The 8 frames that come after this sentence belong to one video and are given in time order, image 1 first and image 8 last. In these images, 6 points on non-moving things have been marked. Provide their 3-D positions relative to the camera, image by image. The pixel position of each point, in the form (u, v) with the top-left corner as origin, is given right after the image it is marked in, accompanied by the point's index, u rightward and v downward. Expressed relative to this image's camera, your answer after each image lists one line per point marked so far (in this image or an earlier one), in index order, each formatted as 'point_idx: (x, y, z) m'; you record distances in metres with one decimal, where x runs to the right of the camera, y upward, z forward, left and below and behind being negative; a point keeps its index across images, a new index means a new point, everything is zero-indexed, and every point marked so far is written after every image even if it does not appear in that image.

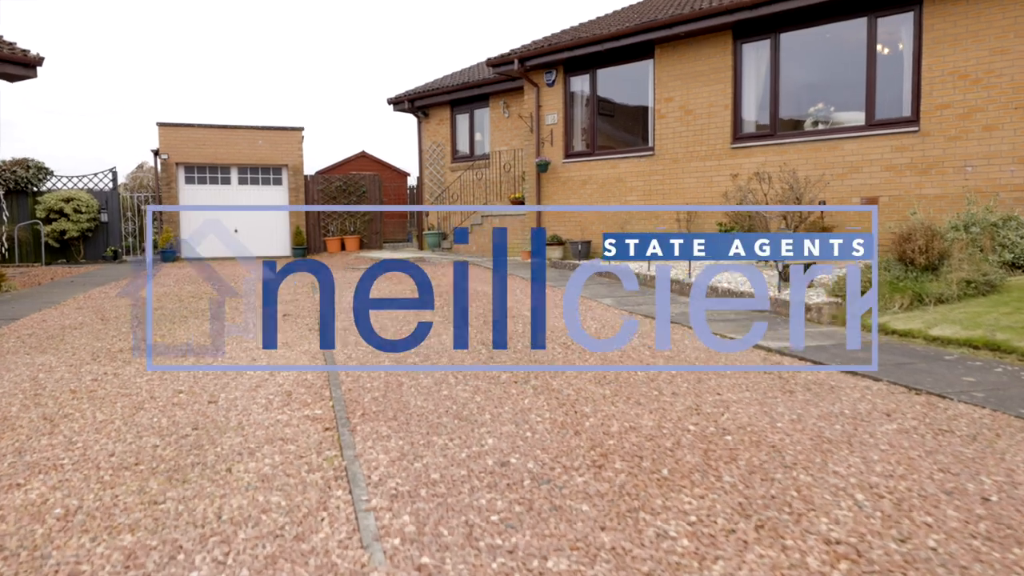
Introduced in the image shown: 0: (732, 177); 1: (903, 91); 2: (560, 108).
0: (+3.0, +1.5, +10.2) m
1: (+4.7, +2.4, +8.9) m
2: (+0.8, +3.0, +12.2) m
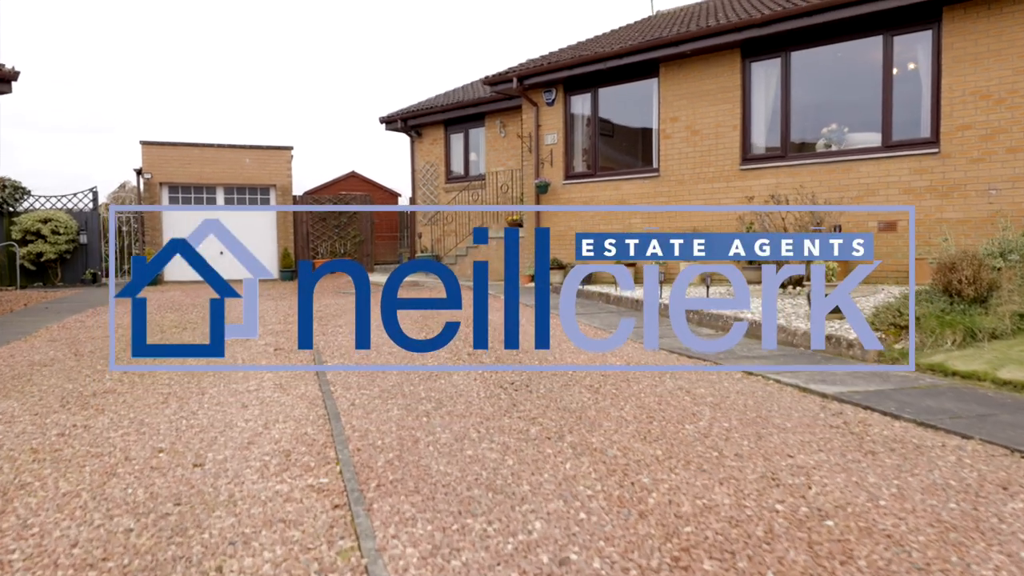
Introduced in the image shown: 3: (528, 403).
0: (+3.1, +1.1, +9.8) m
1: (+4.7, +2.0, +8.6) m
2: (+0.8, +2.6, +11.8) m
3: (+0.1, -0.6, +3.9) m
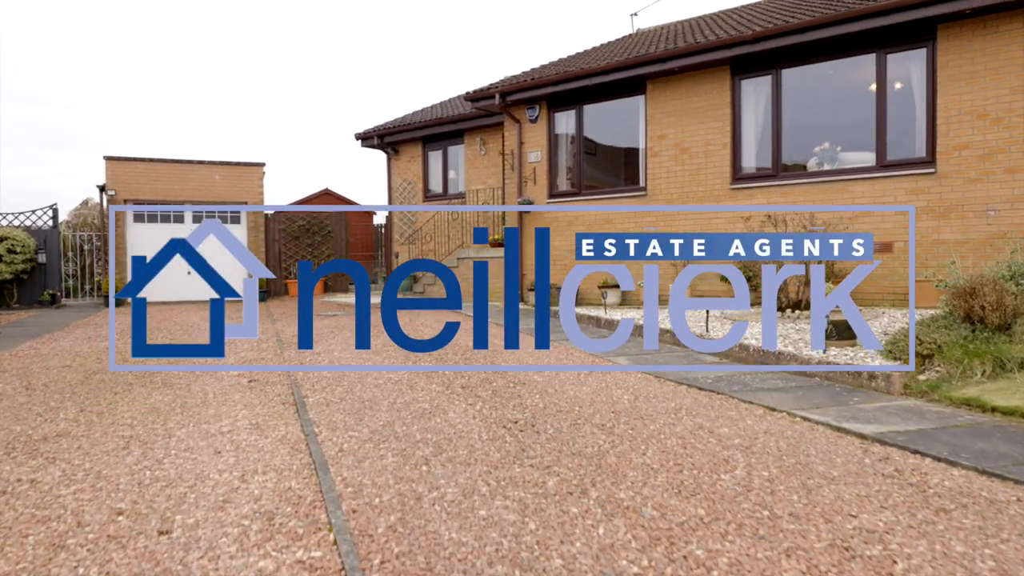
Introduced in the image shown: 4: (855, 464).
0: (+2.9, +0.9, +9.6) m
1: (+4.6, +1.8, +8.4) m
2: (+0.5, +2.2, +11.5) m
3: (+0.1, -0.8, +3.5) m
4: (+1.4, -0.7, +3.1) m
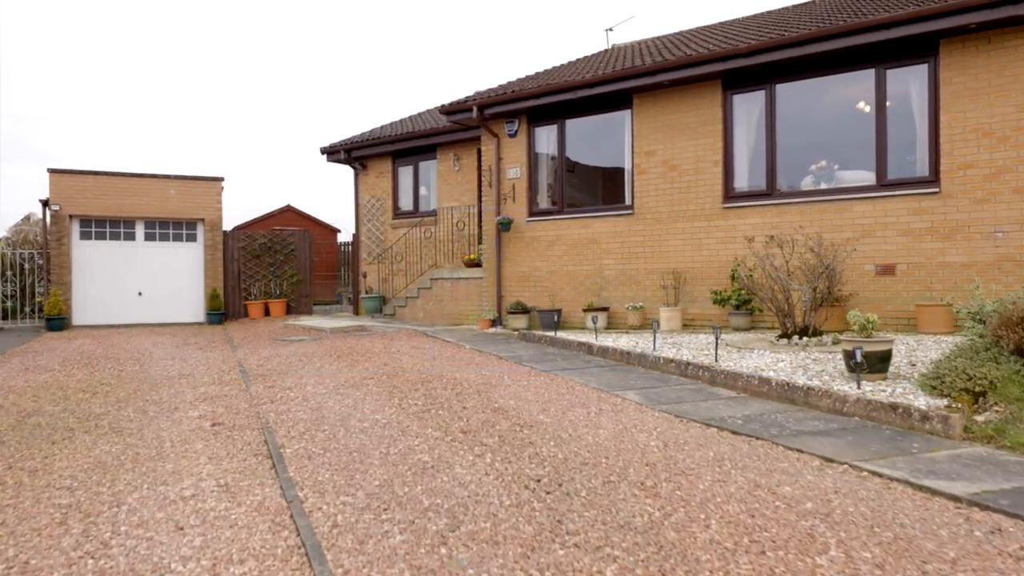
0: (+2.6, +0.6, +9.2) m
1: (+4.4, +1.5, +8.1) m
2: (+0.2, +1.9, +11.0) m
3: (+0.2, -0.9, +2.9) m
4: (+1.6, -0.9, +2.6) m
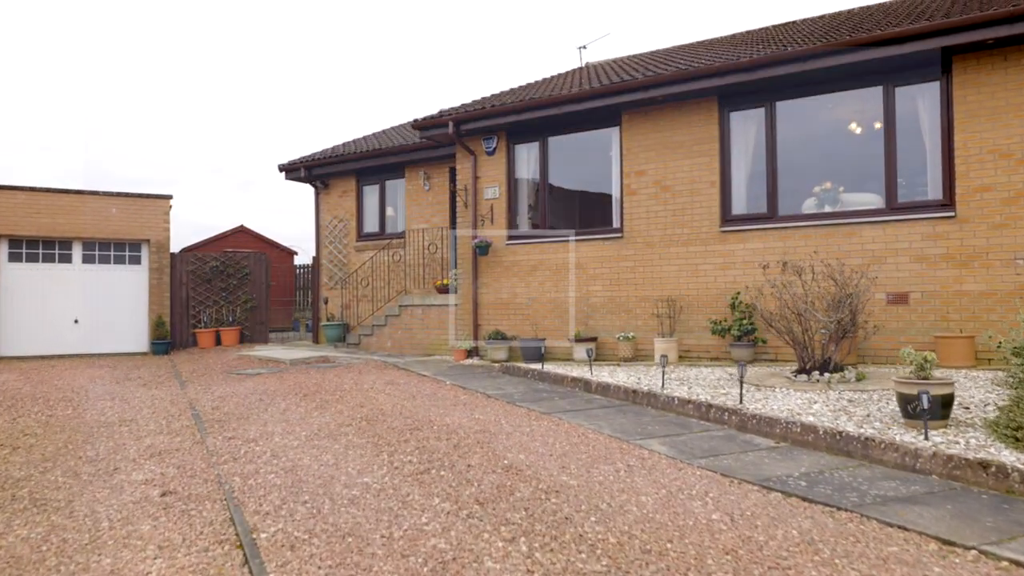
0: (+2.4, +0.2, +8.6) m
1: (+4.3, +1.2, +7.6) m
2: (-0.1, +1.5, +10.3) m
3: (+0.5, -1.0, +2.2) m
4: (+1.8, -1.0, +1.9) m
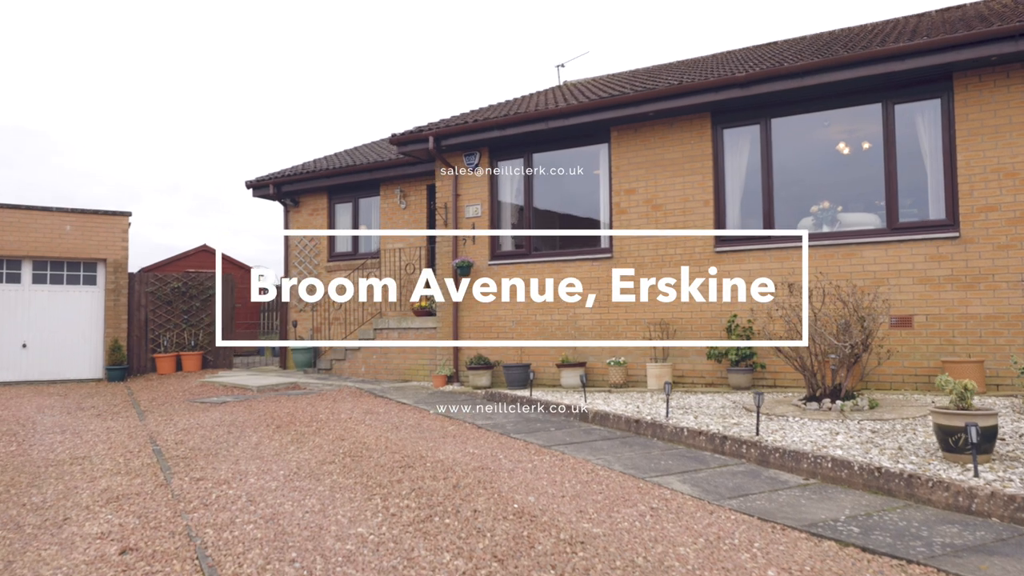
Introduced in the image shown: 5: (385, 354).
0: (+2.3, 0.0, +8.3) m
1: (+4.2, +1.0, +7.4) m
2: (-0.4, +1.2, +9.9) m
3: (+0.6, -1.1, +1.7) m
4: (+2.0, -1.1, +1.5) m
5: (-1.8, -0.9, +10.6) m
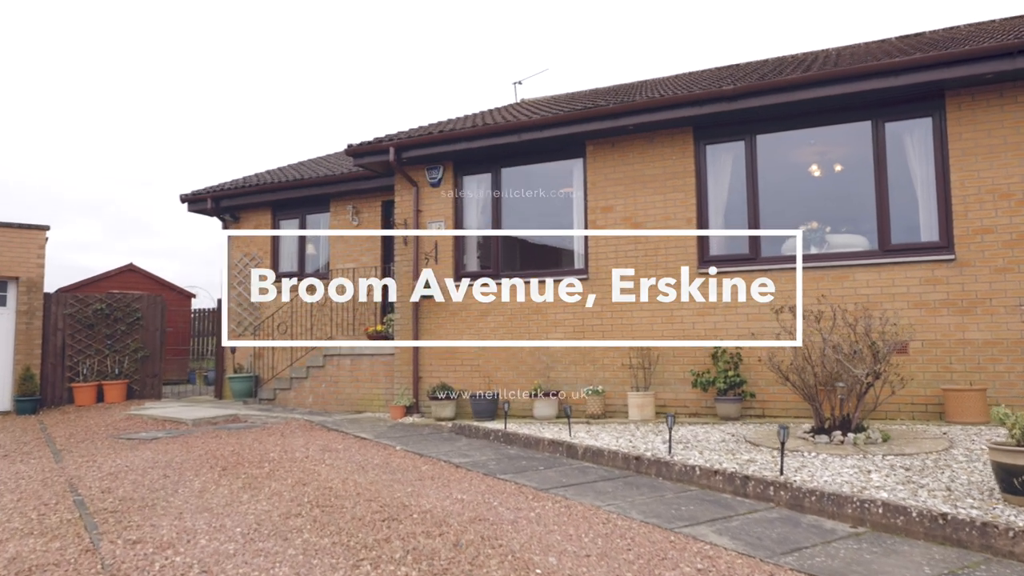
0: (+2.0, -0.3, +7.8) m
1: (+4.0, +0.7, +7.2) m
2: (-0.8, +0.9, +9.2) m
3: (+0.9, -1.1, +1.1) m
4: (+2.3, -1.1, +1.0) m
5: (-2.3, -1.2, +9.7) m
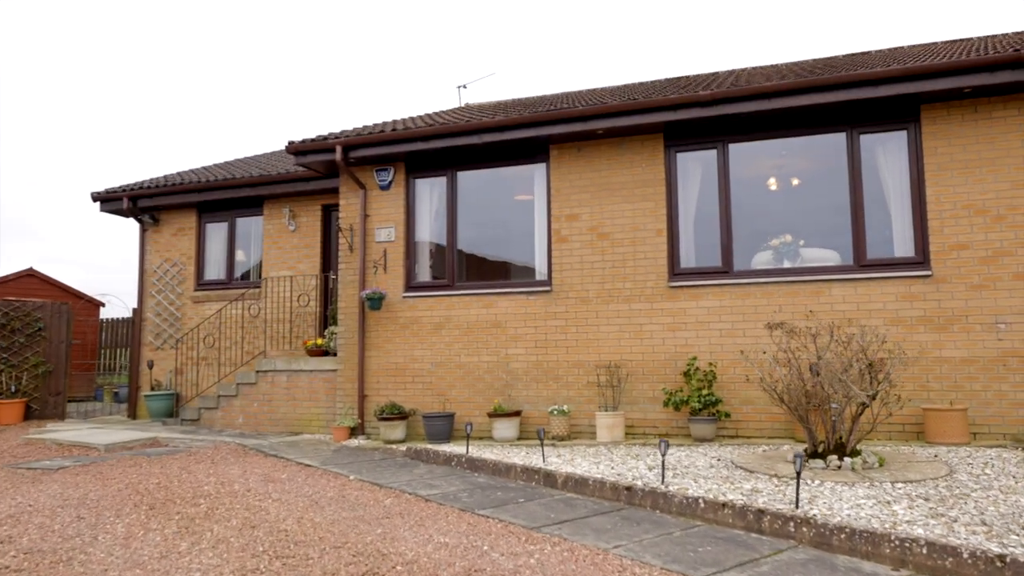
0: (+1.6, -0.4, +7.4) m
1: (+3.6, +0.6, +7.0) m
2: (-1.3, +0.8, +8.6) m
3: (+1.3, -1.1, +0.6) m
4: (+2.6, -1.1, +0.7) m
5: (-2.9, -1.3, +8.9) m
